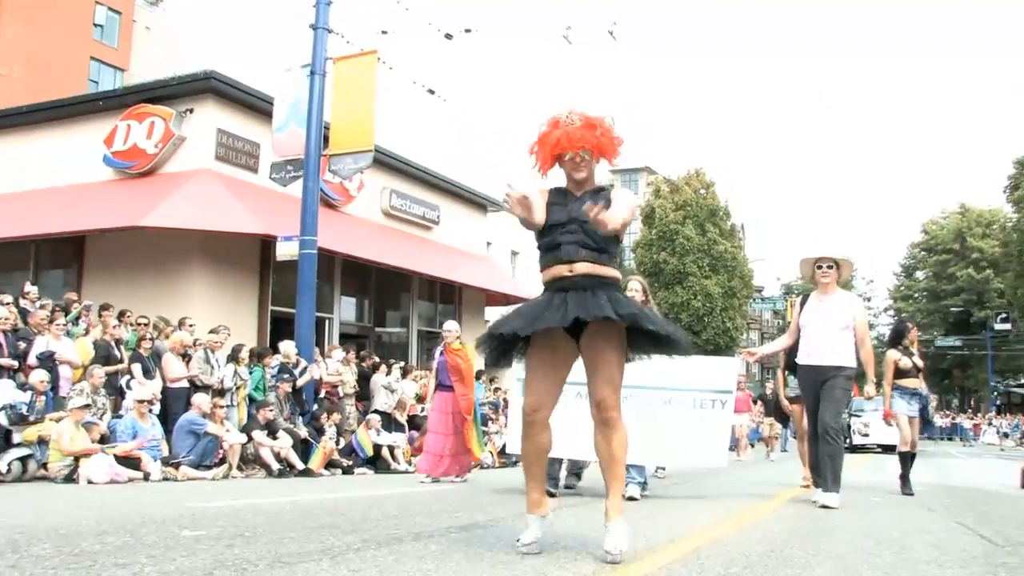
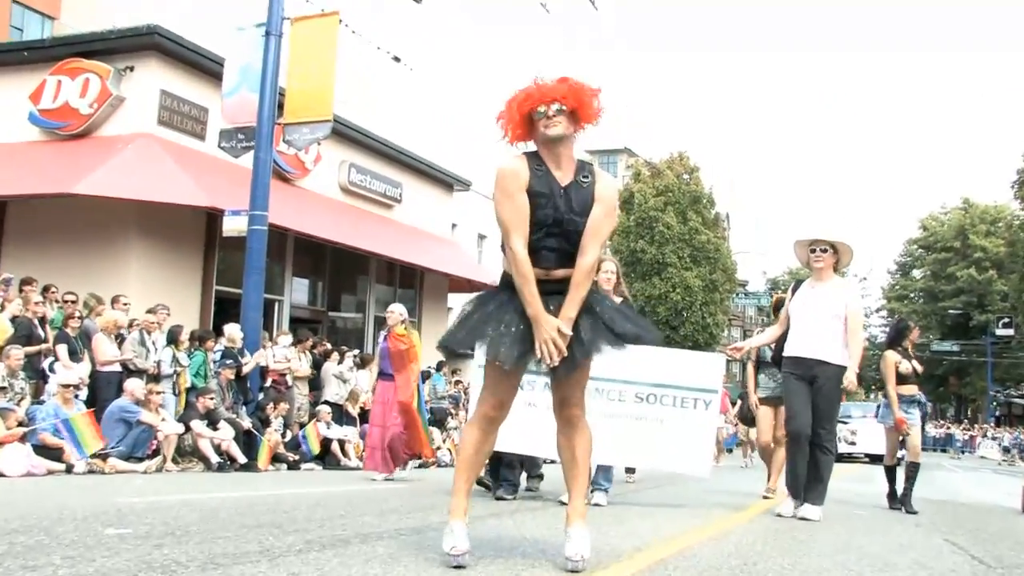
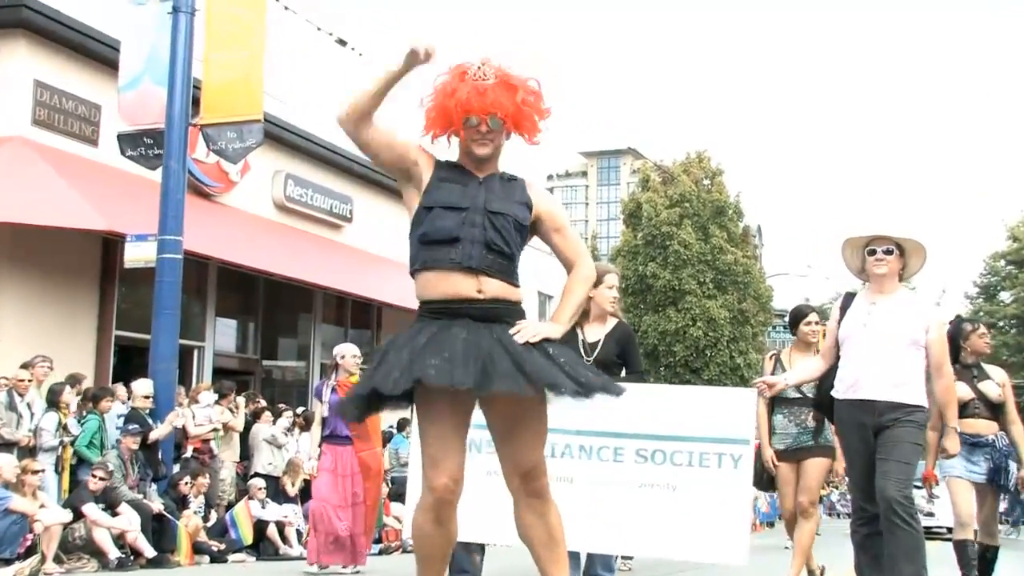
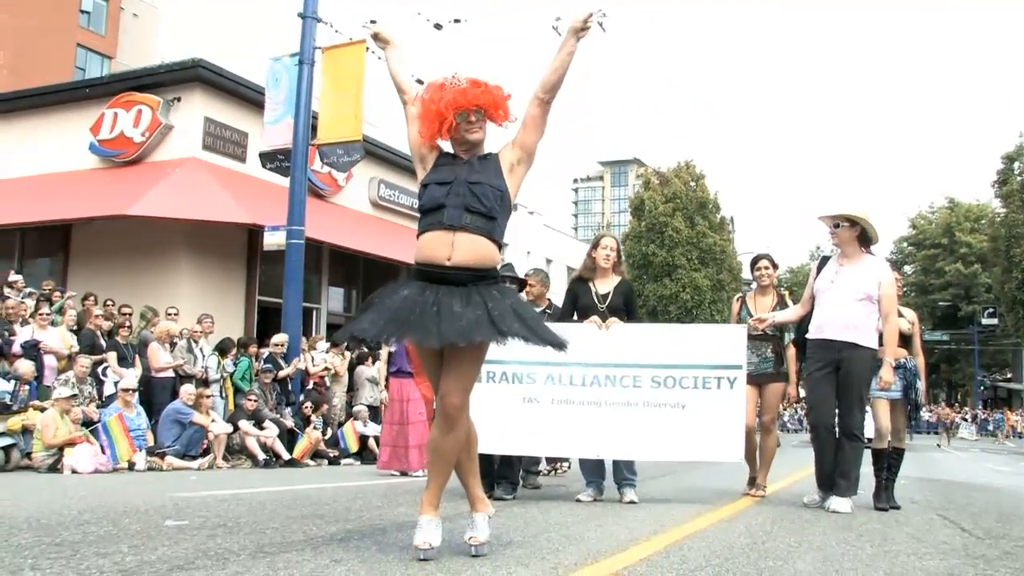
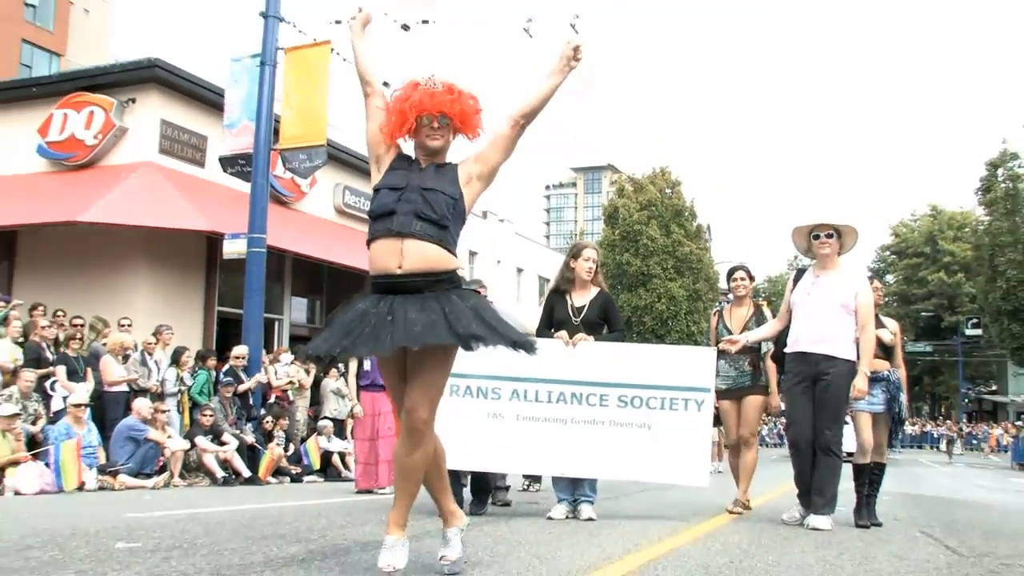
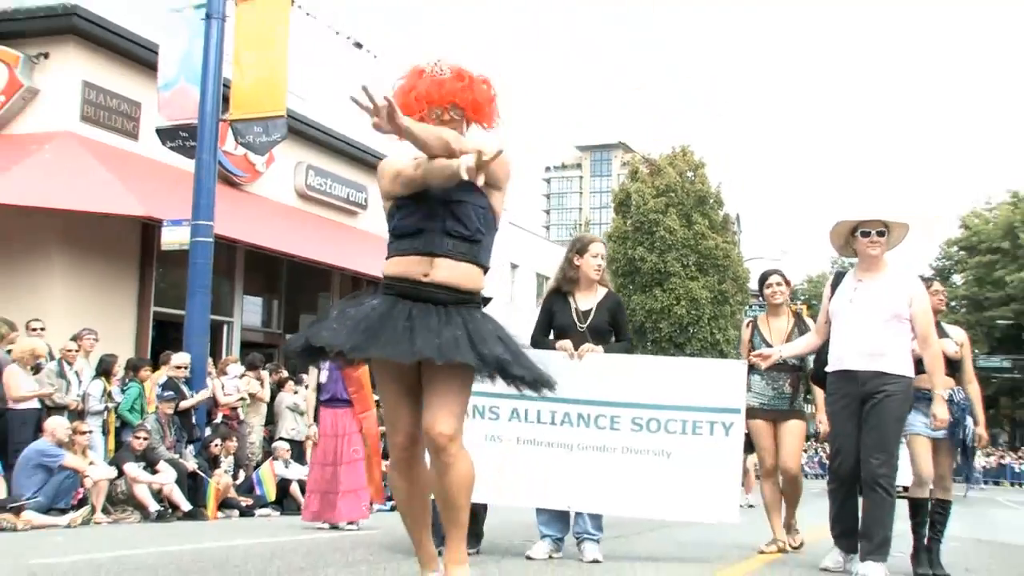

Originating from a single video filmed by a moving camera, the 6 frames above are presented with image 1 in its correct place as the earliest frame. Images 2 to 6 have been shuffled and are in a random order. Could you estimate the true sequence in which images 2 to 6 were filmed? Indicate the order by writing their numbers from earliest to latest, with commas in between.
2, 3, 6, 5, 4
